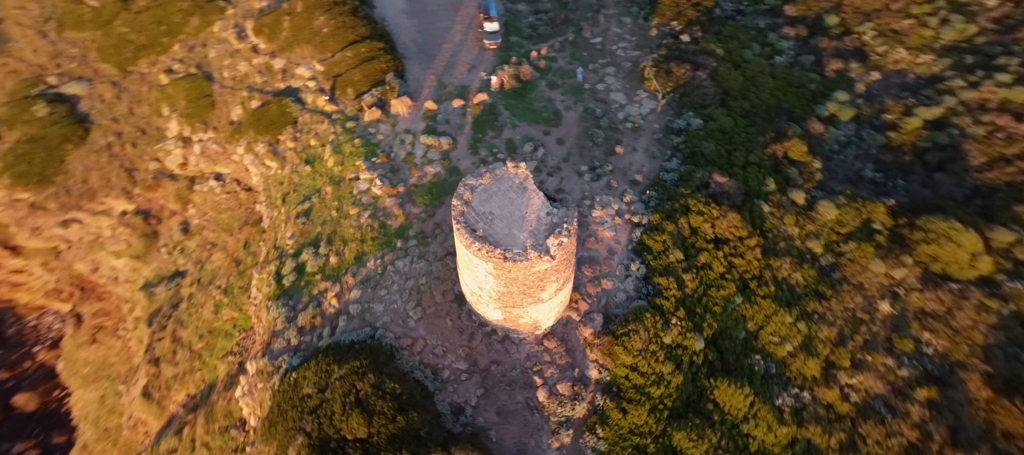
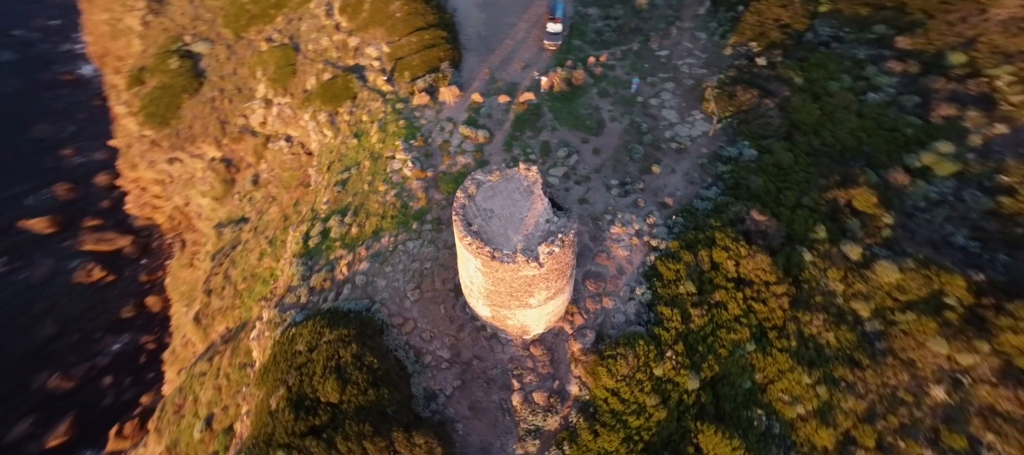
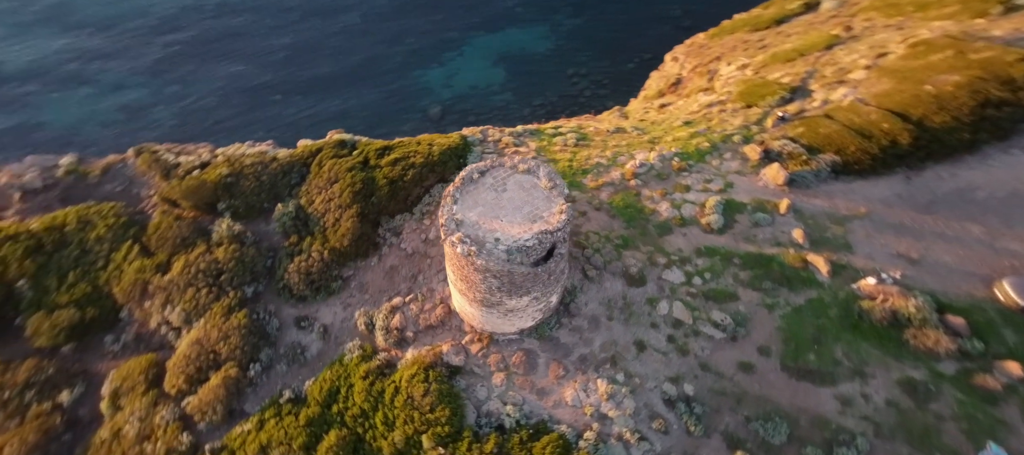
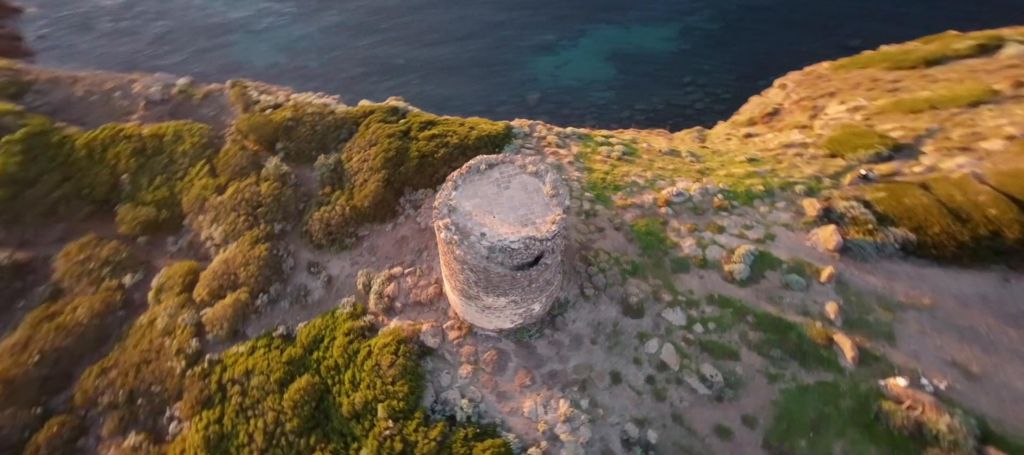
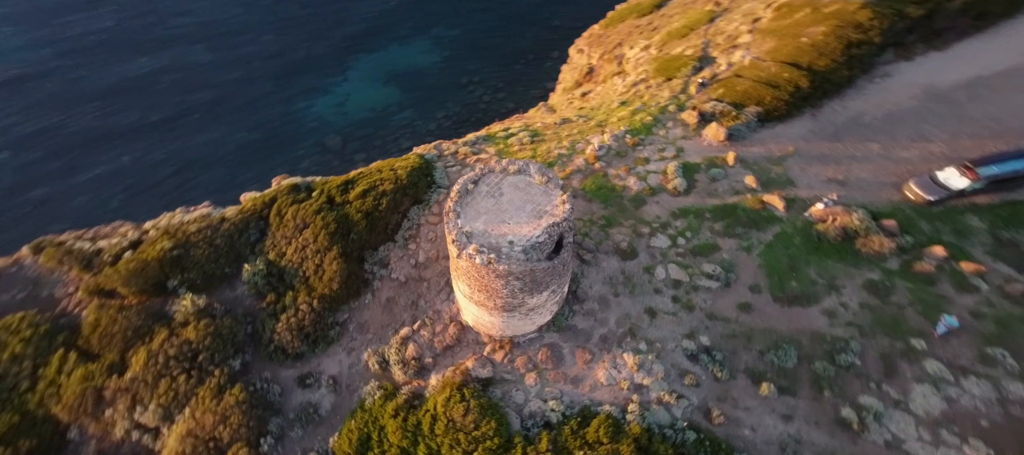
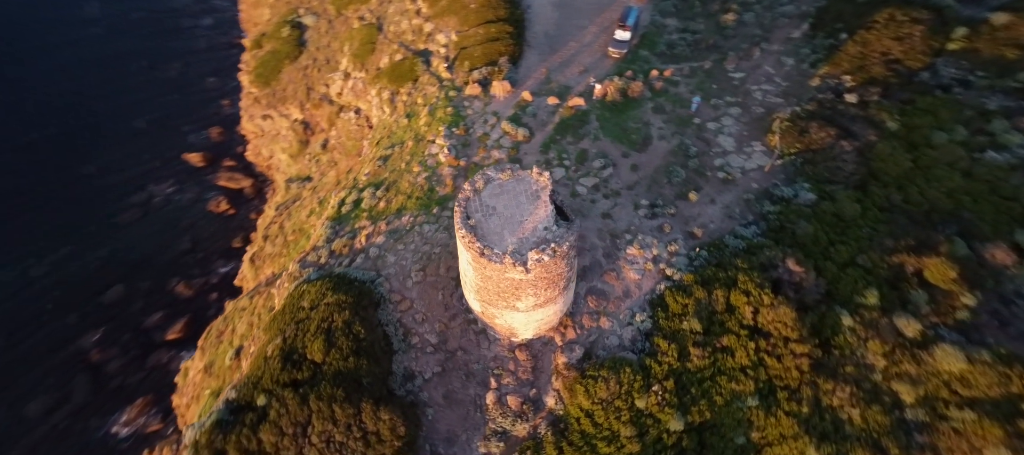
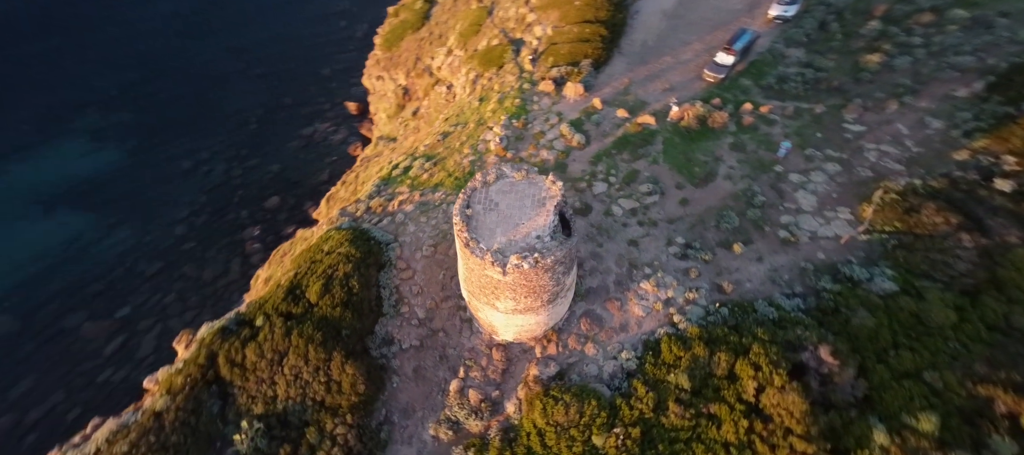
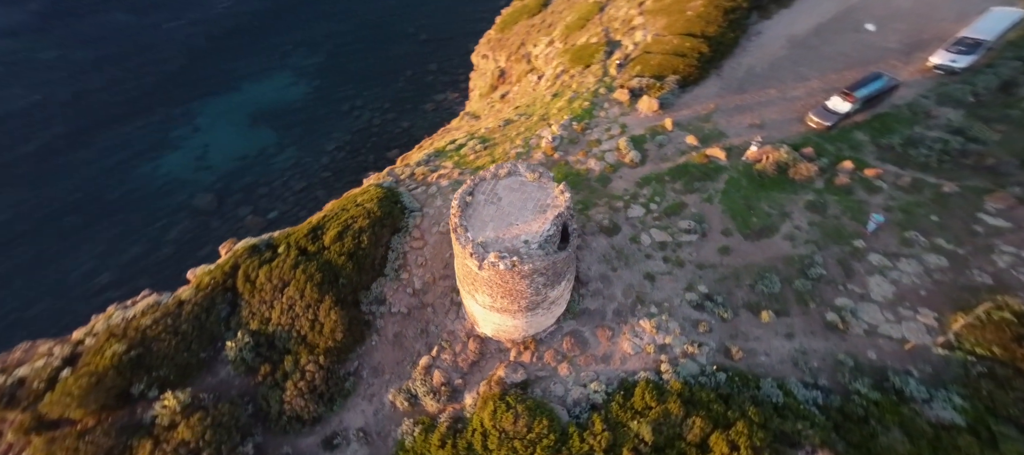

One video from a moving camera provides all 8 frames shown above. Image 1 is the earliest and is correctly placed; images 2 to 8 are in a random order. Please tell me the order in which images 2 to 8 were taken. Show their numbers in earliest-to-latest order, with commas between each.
2, 6, 7, 8, 5, 3, 4
